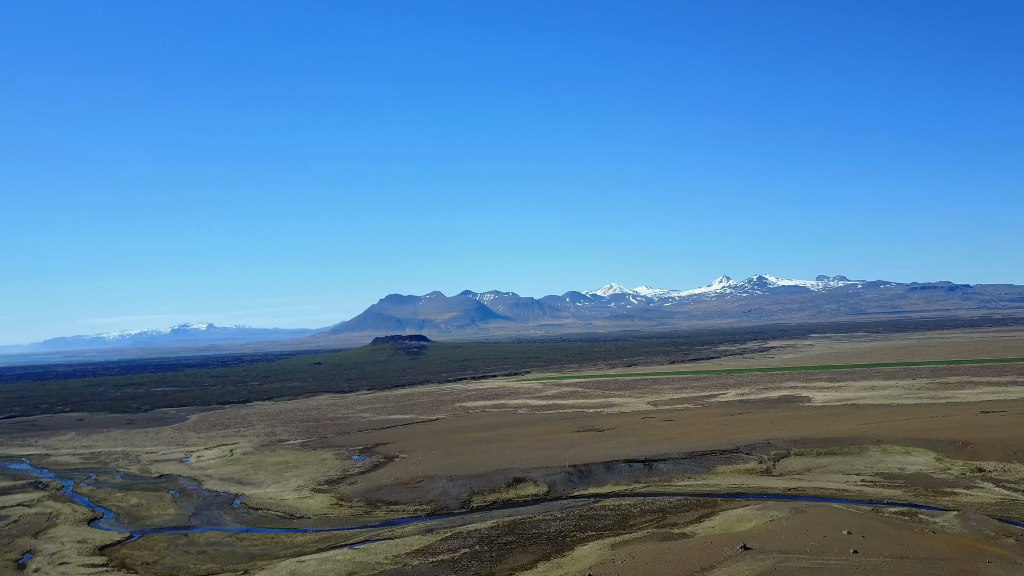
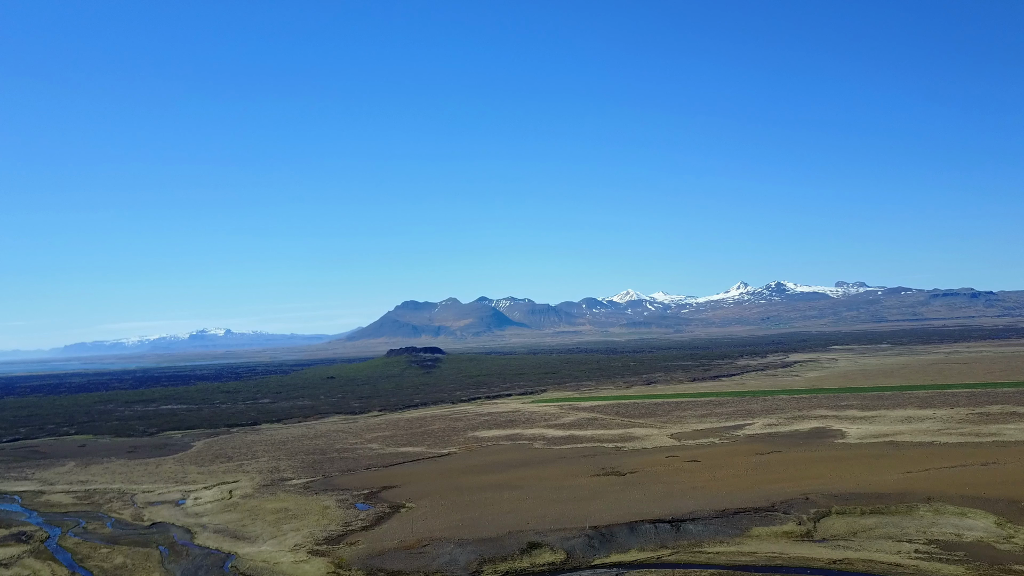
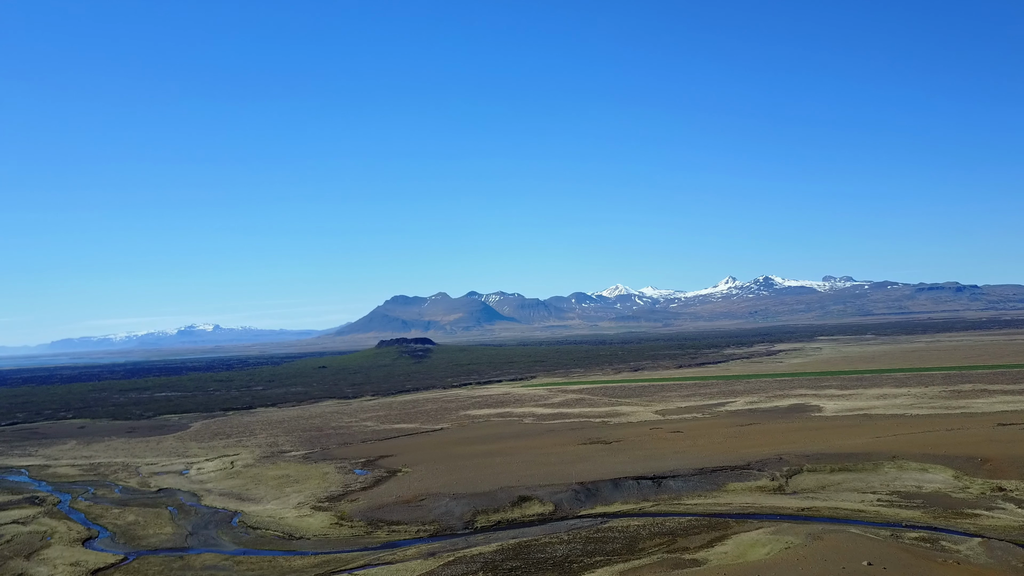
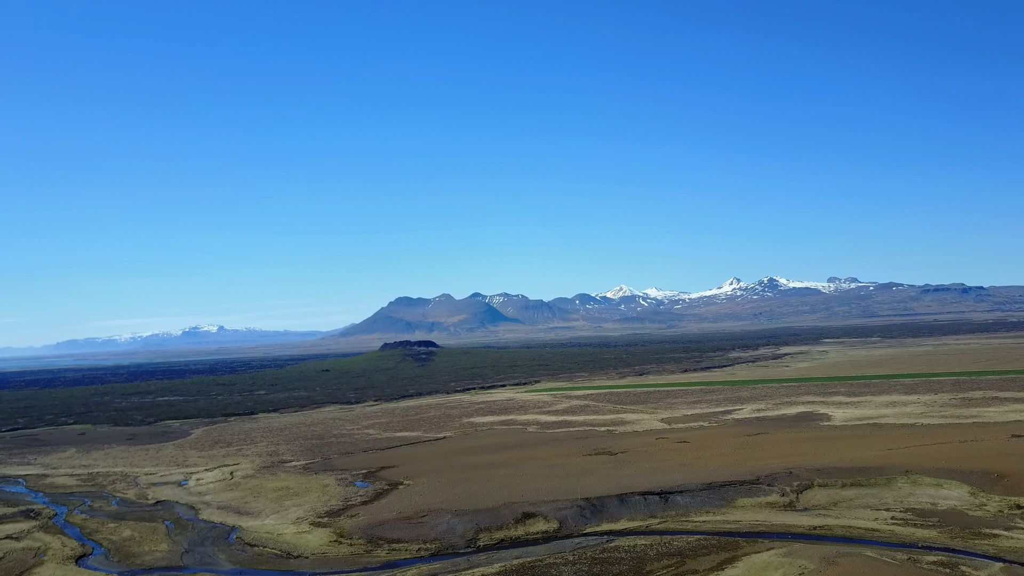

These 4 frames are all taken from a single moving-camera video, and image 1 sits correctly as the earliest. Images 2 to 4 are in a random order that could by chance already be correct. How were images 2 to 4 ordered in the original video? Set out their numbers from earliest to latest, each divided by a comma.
3, 4, 2
